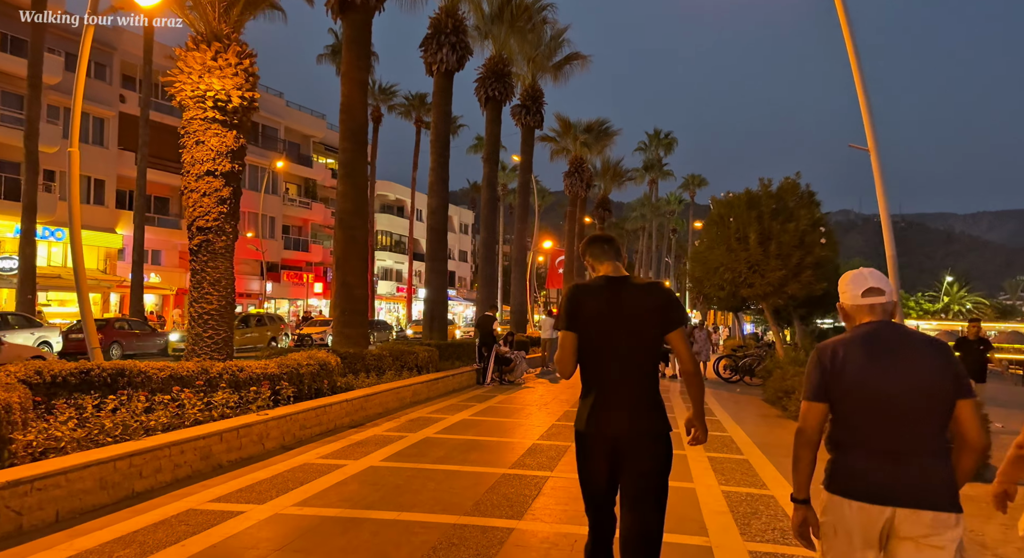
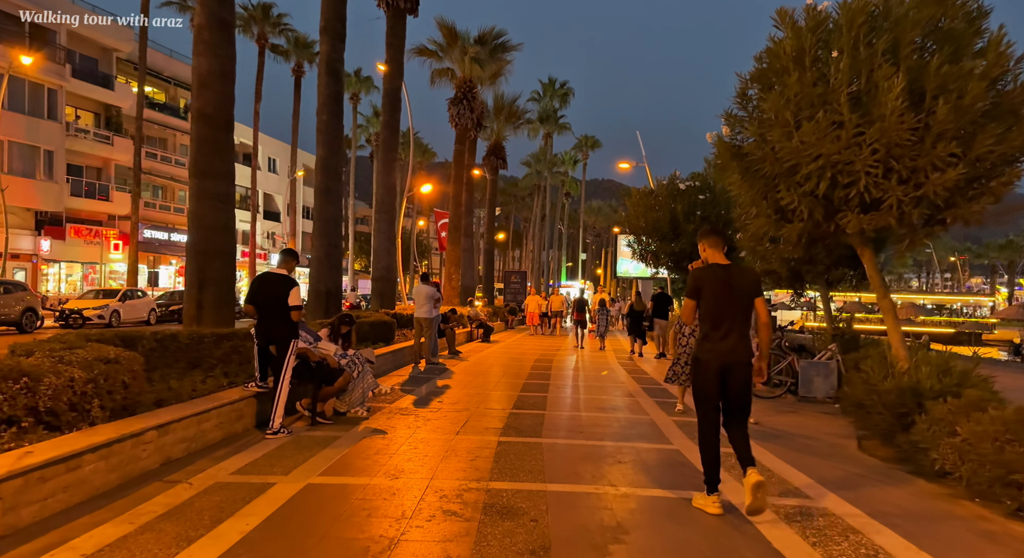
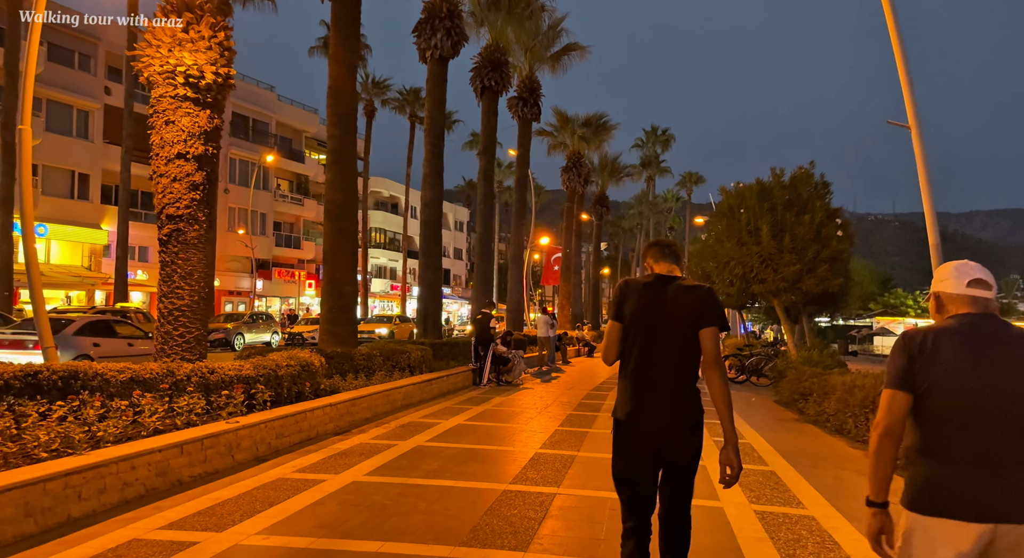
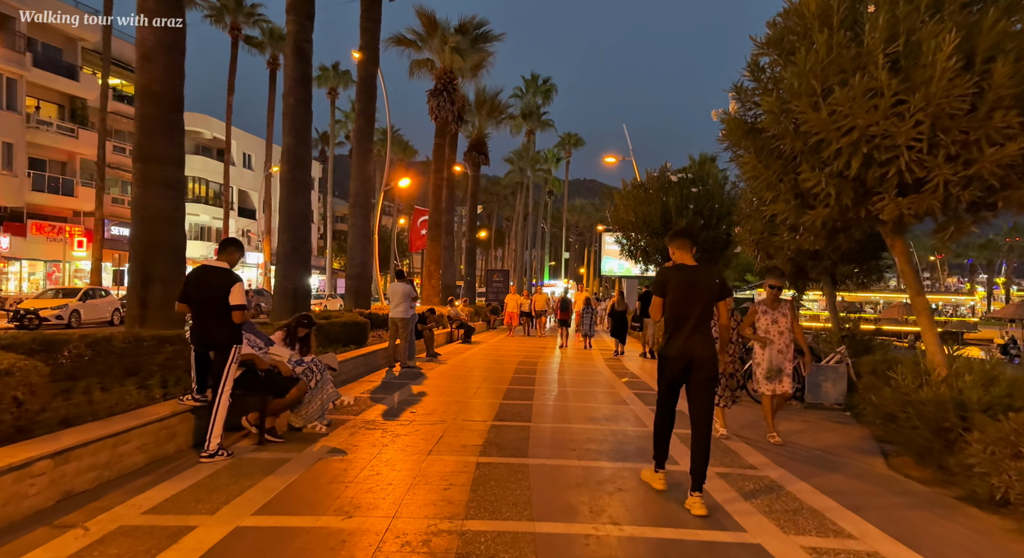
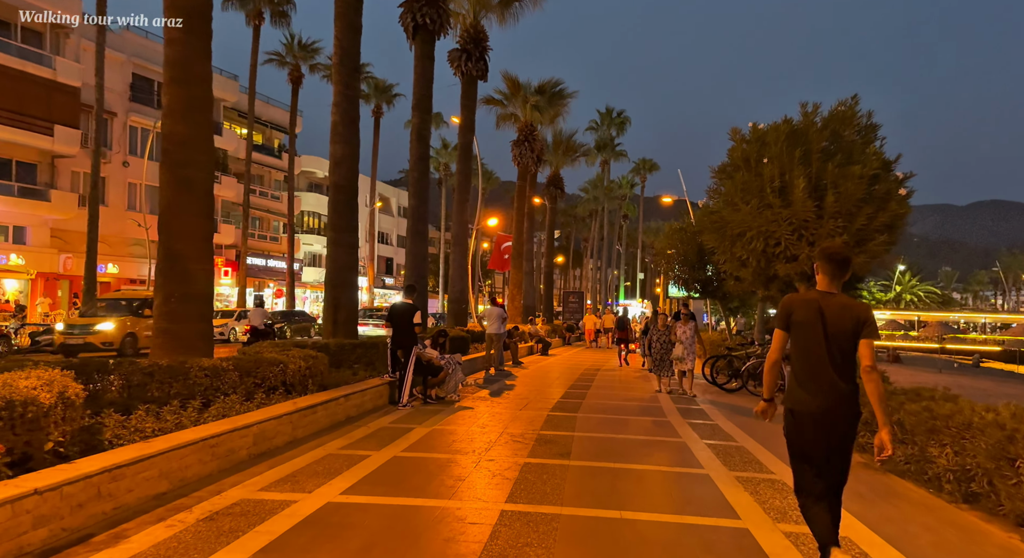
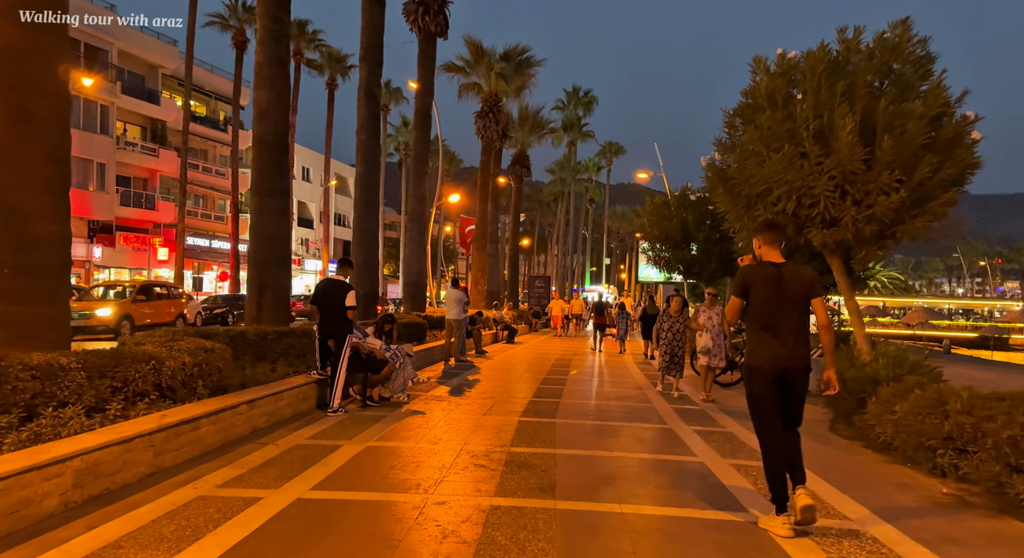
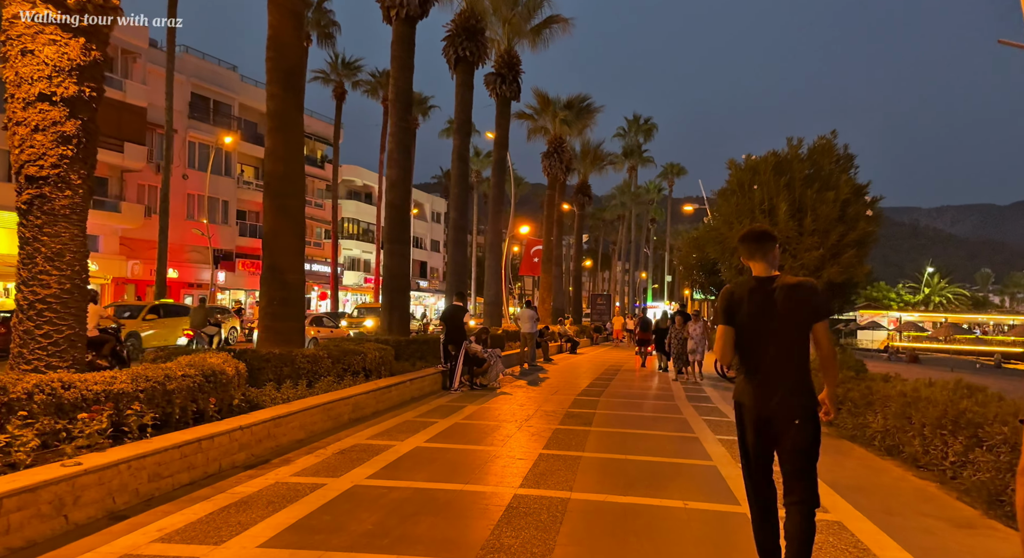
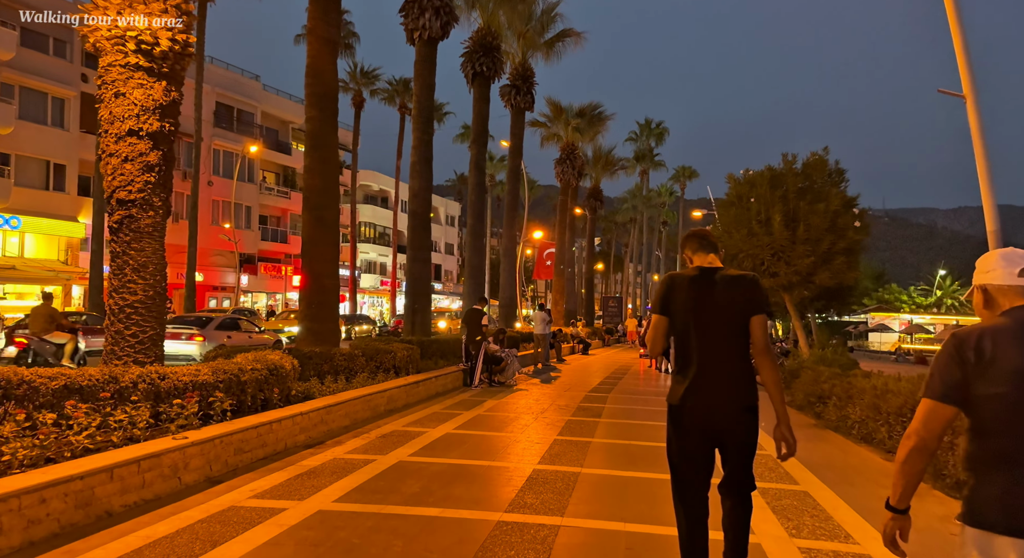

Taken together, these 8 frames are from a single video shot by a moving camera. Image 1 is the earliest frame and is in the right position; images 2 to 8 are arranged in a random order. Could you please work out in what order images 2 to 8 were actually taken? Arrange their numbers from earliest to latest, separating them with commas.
3, 8, 7, 5, 6, 2, 4
